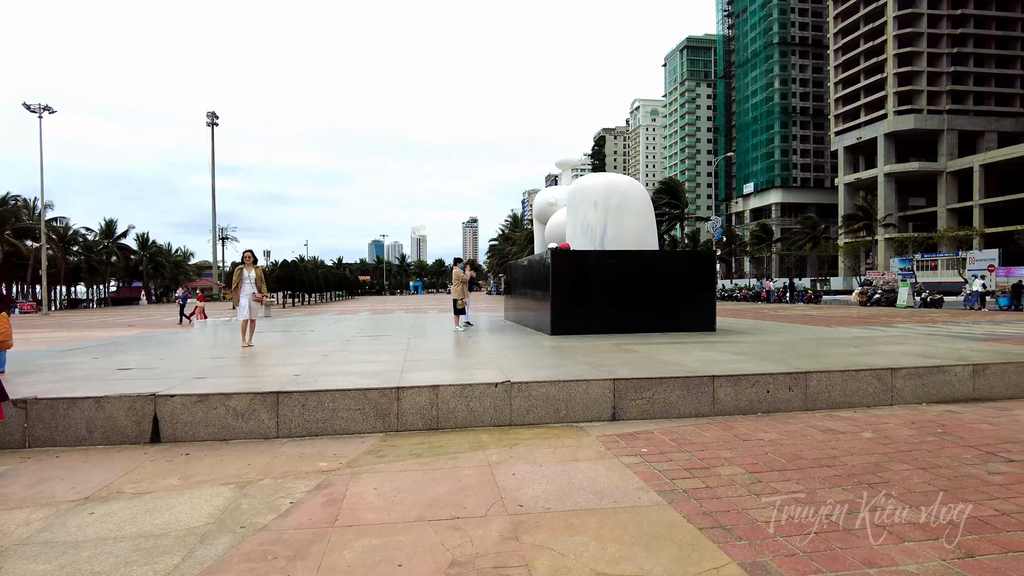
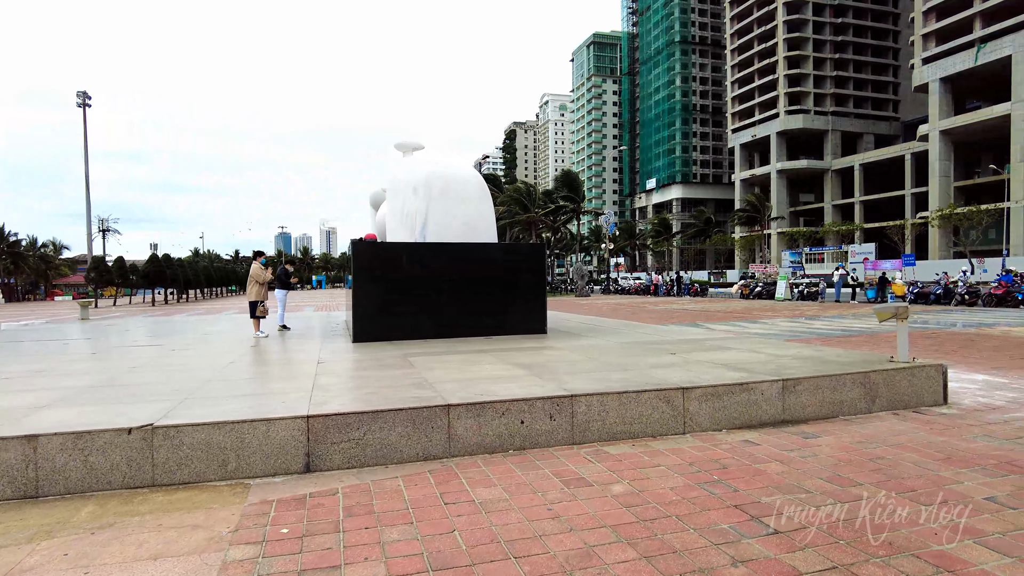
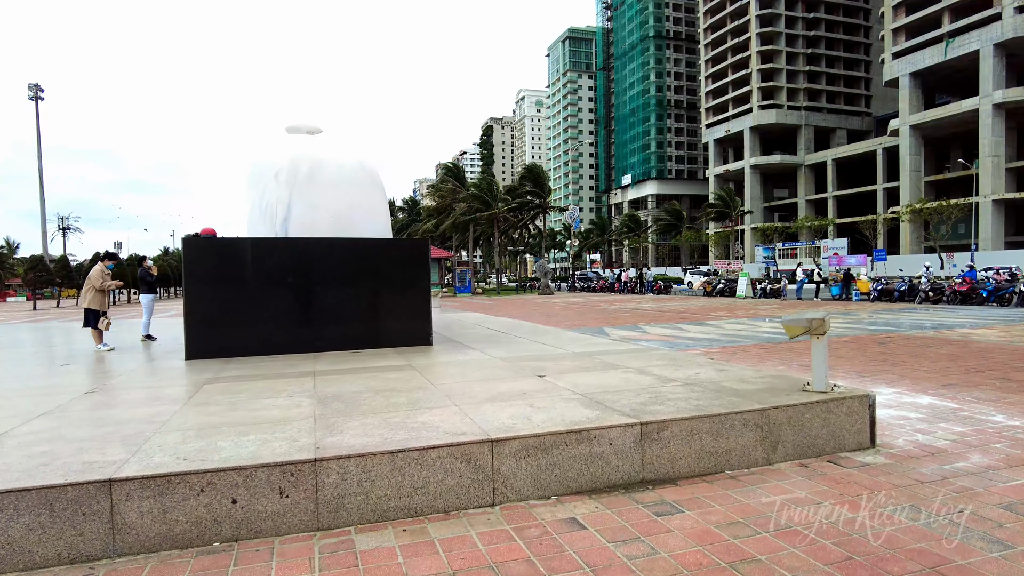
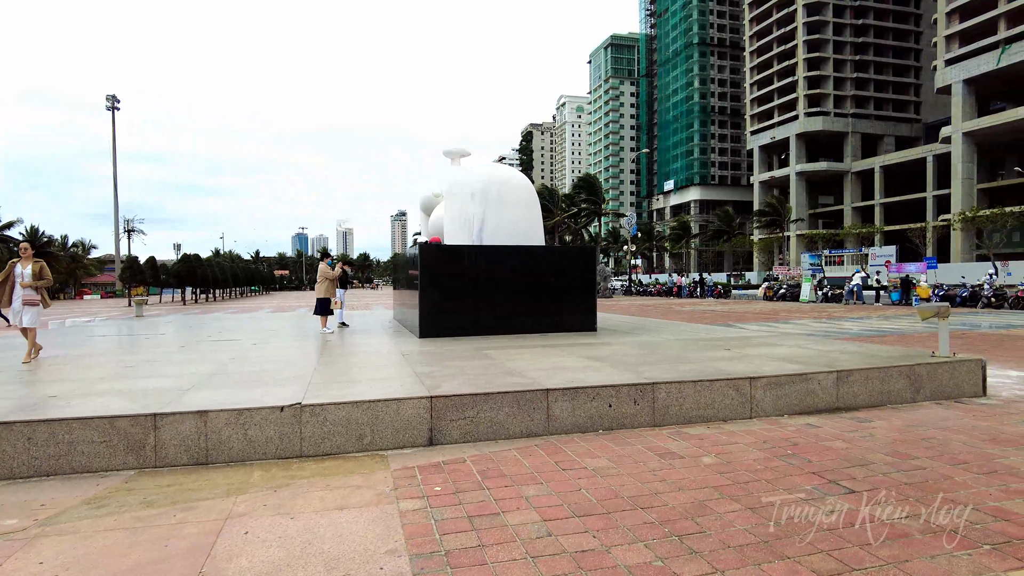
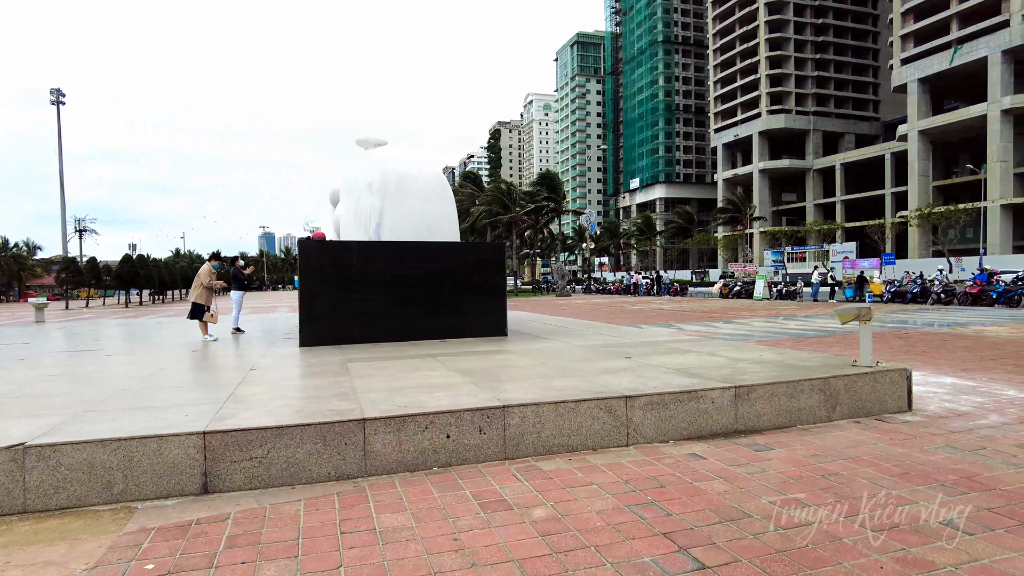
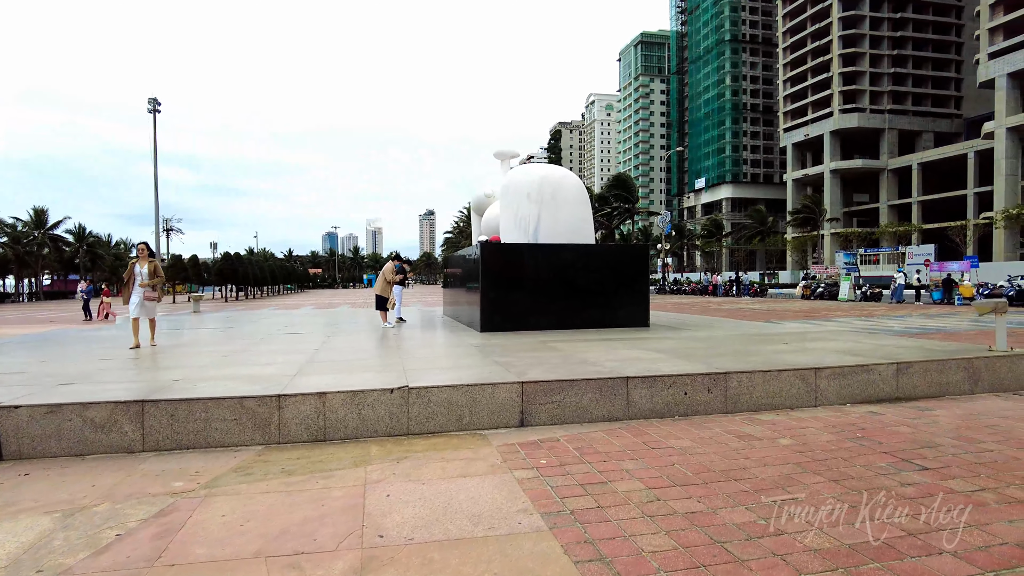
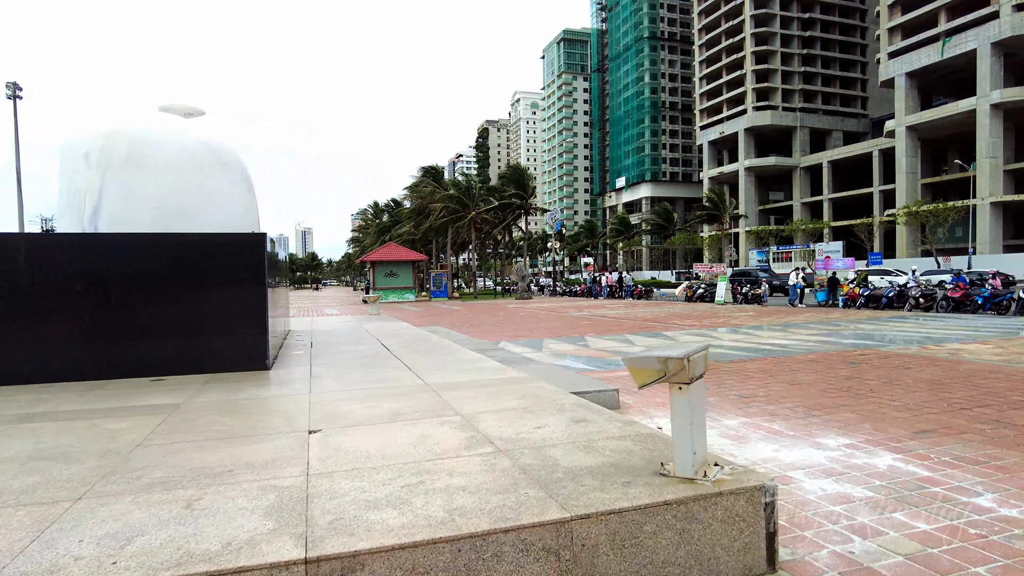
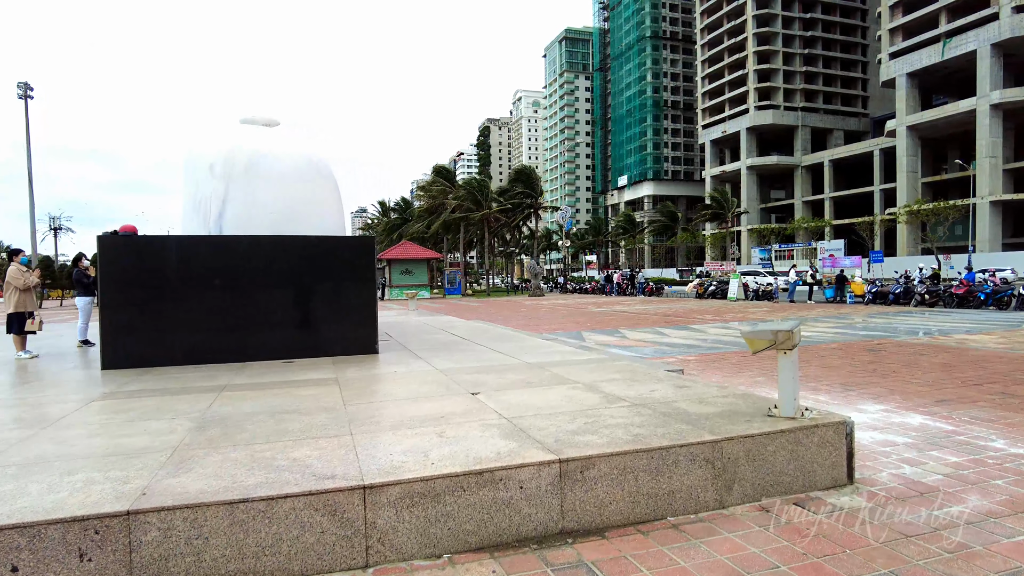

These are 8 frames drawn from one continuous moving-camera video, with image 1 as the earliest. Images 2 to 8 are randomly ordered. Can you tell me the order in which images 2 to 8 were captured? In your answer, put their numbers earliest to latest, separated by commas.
6, 4, 2, 5, 3, 8, 7
